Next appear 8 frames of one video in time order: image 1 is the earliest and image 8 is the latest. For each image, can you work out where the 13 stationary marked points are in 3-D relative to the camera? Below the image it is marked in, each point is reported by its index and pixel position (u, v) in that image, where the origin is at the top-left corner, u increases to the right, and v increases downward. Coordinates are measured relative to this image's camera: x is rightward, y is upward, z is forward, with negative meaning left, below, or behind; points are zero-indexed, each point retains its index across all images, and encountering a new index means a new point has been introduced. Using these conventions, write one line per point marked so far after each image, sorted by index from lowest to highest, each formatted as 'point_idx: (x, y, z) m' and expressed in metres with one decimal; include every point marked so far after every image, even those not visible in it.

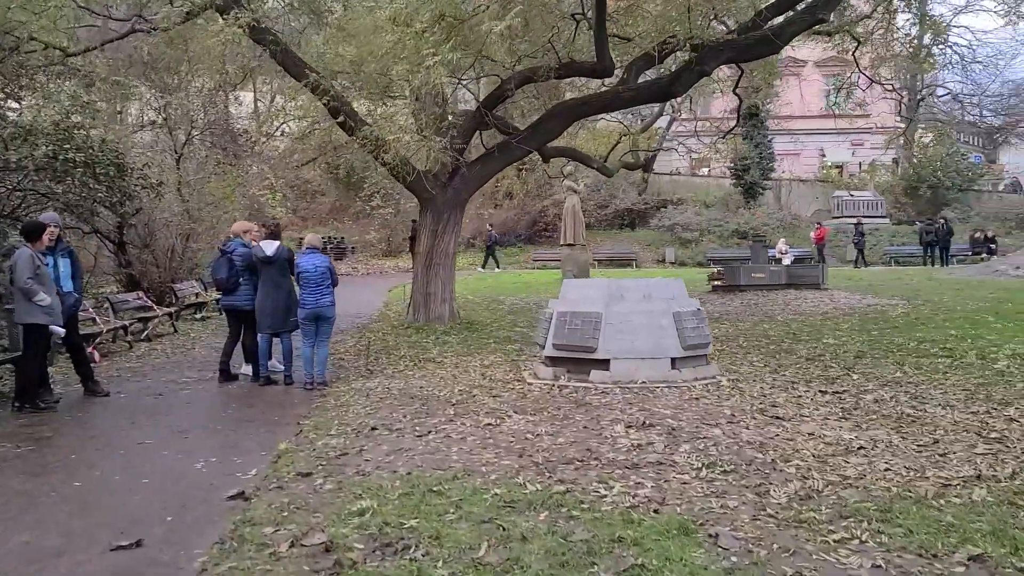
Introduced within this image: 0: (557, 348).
0: (+0.4, -0.5, +7.1) m
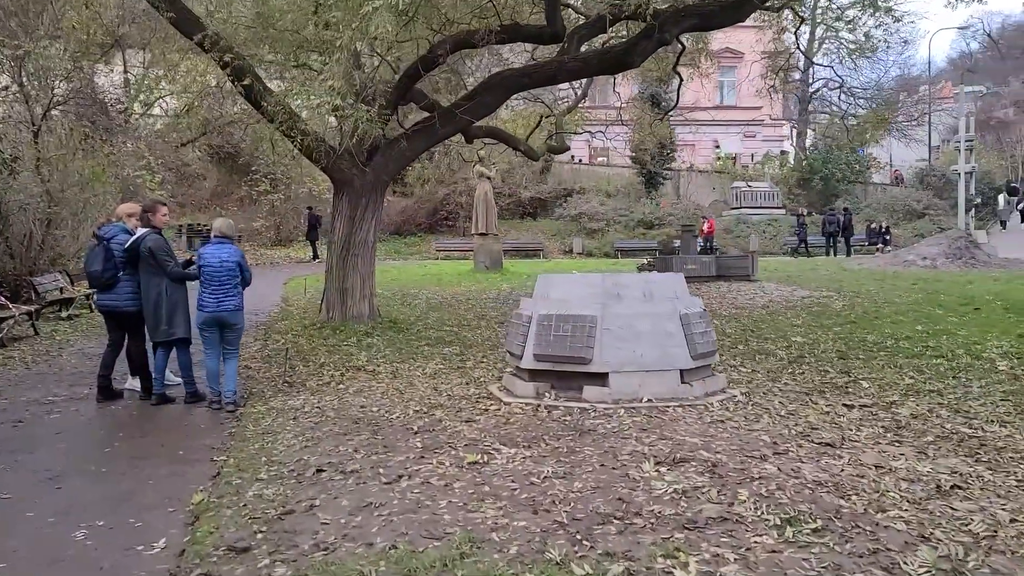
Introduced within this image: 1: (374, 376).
0: (+0.2, -0.5, +5.8) m
1: (-1.2, -0.8, +7.9) m
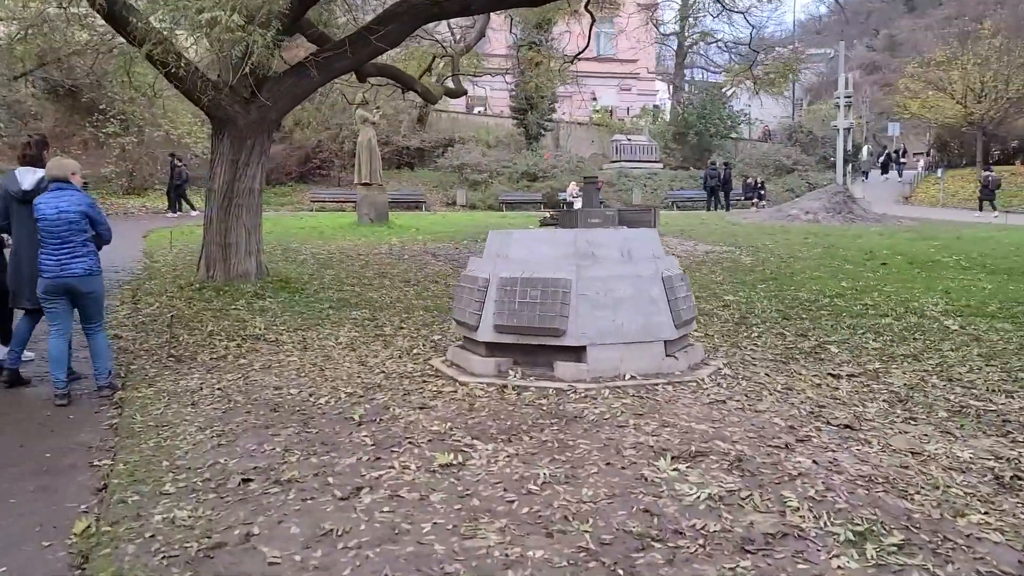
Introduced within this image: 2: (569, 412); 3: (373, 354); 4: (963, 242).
0: (0.0, -0.2, +4.9) m
1: (-1.8, -0.5, +6.8) m
2: (+0.3, -0.6, +4.3) m
3: (-1.0, -0.5, +6.3) m
4: (+8.3, +0.9, +16.0) m
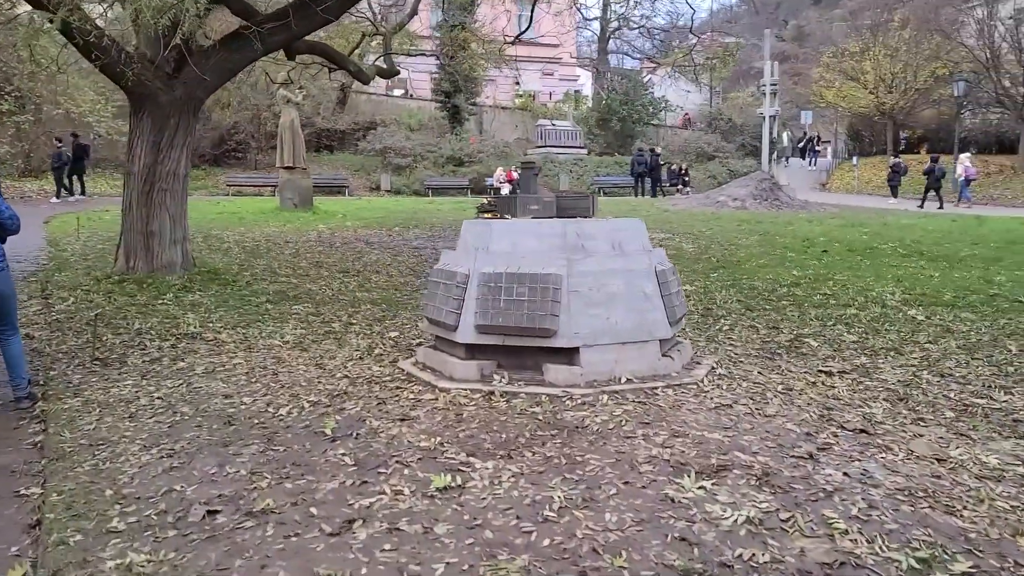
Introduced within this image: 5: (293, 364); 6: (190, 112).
0: (-0.1, -0.2, +4.5) m
1: (-2.1, -0.4, +6.2) m
2: (+0.3, -0.6, +4.0) m
3: (-1.2, -0.4, +5.8) m
4: (+7.1, +1.1, +16.3) m
5: (-1.4, -0.5, +5.5) m
6: (-3.3, +1.8, +8.9) m
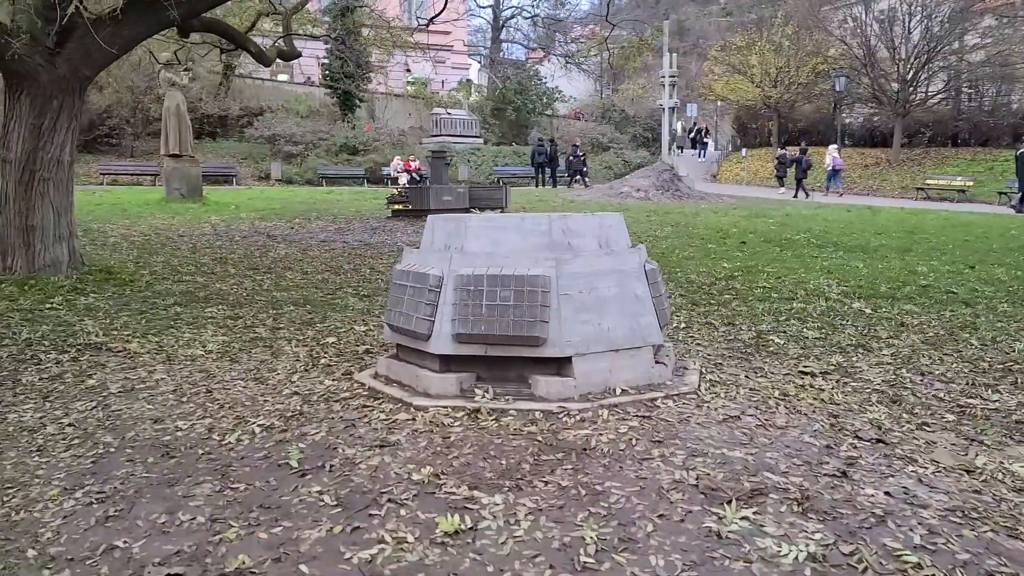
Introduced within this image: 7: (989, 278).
0: (-0.2, -0.2, +4.0) m
1: (-2.3, -0.5, +5.4) m
2: (+0.3, -0.6, +3.5) m
3: (-1.5, -0.5, +5.1) m
4: (+5.3, +1.3, +16.6) m
5: (-1.6, -0.5, +4.9) m
6: (-4.0, +1.8, +8.0) m
7: (+4.9, +0.1, +8.9) m
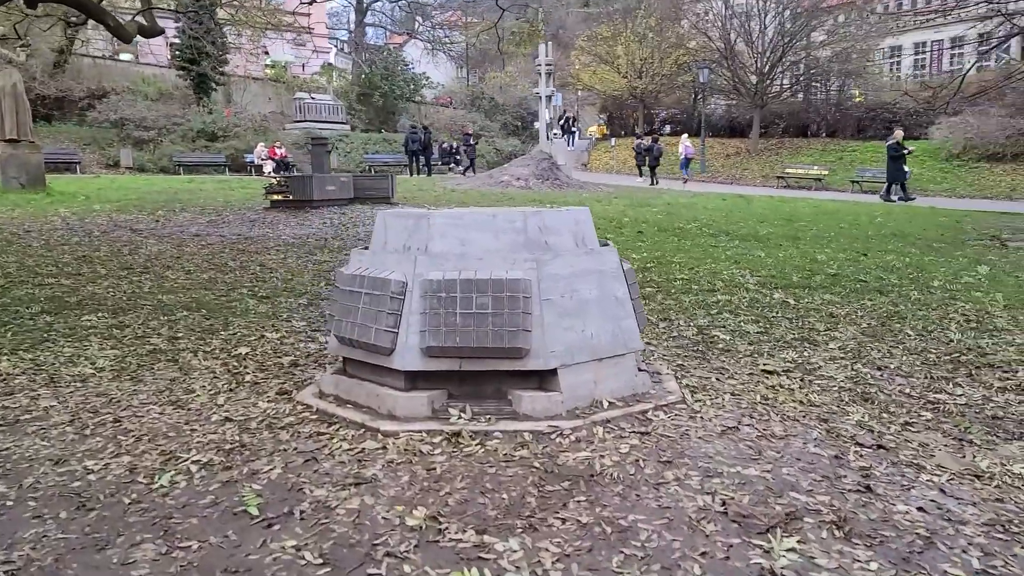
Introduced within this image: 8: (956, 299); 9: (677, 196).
0: (-0.3, -0.3, +3.5) m
1: (-2.6, -0.5, +4.6) m
2: (+0.2, -0.7, +3.1) m
3: (-1.7, -0.5, +4.5) m
4: (+3.1, +1.6, +16.8) m
5: (-1.8, -0.6, +4.2) m
6: (-4.7, +1.8, +6.8) m
7: (+3.9, +0.2, +9.1) m
8: (+3.6, -0.1, +7.1) m
9: (+3.8, +2.1, +19.9) m
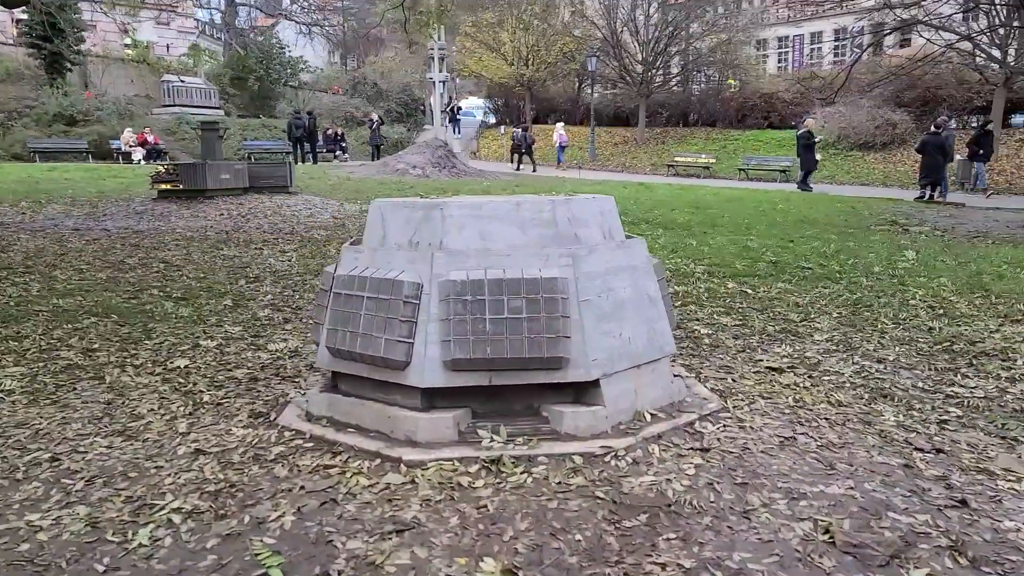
0: (-0.2, -0.3, +3.0) m
1: (-2.6, -0.6, +3.7) m
2: (+0.4, -0.7, +2.7) m
3: (-1.7, -0.5, +3.7) m
4: (+1.3, +1.8, +16.7) m
5: (-1.8, -0.6, +3.5) m
6: (-5.0, +1.7, +5.6) m
7: (+3.2, +0.4, +9.2) m
8: (+3.2, 0.0, +7.1) m
9: (+1.5, +2.4, +19.8) m
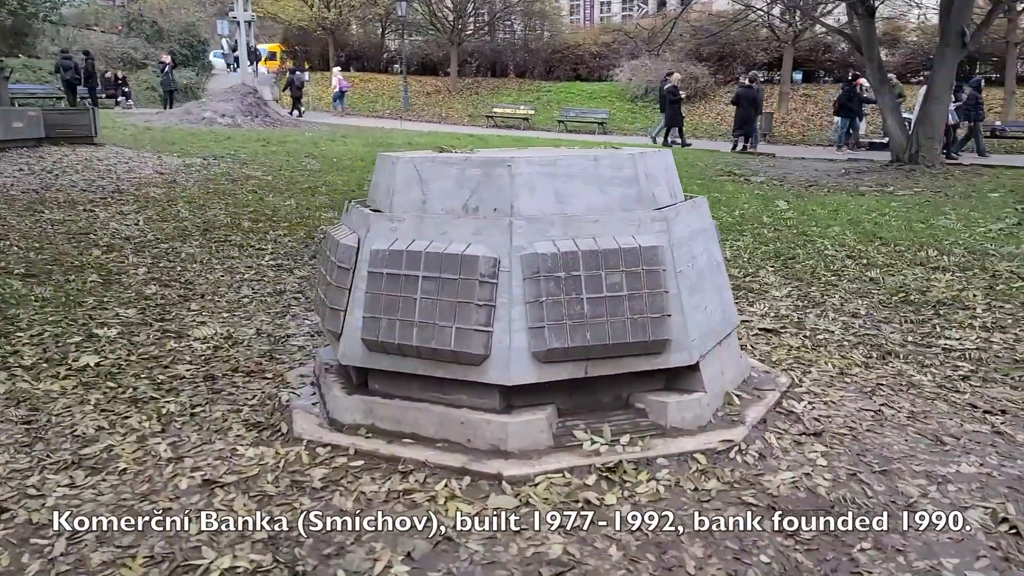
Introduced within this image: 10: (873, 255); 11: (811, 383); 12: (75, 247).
0: (+0.1, -0.2, +2.5) m
1: (-2.4, -0.5, +2.6) m
2: (+0.8, -0.6, +2.4) m
3: (-1.5, -0.5, +2.9) m
4: (-1.7, +2.6, +16.0) m
5: (-1.5, -0.6, +2.6) m
6: (-5.2, +1.7, +3.8) m
7: (+2.0, +0.9, +9.2) m
8: (+2.5, +0.4, +7.2) m
9: (-2.2, +3.4, +19.0) m
10: (+2.7, +0.2, +6.4) m
11: (+1.1, -0.4, +3.3) m
12: (-3.3, +0.3, +6.6) m
